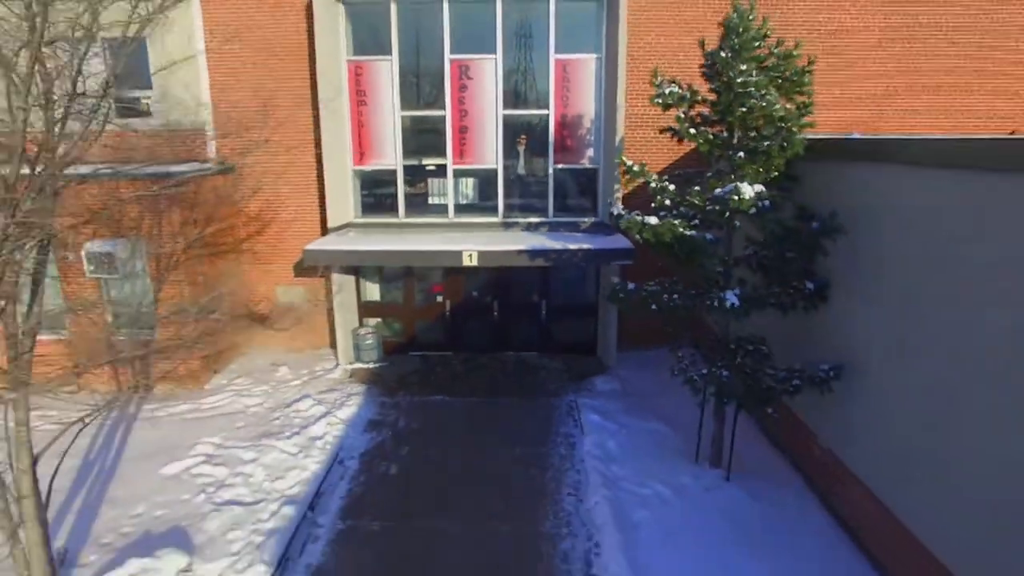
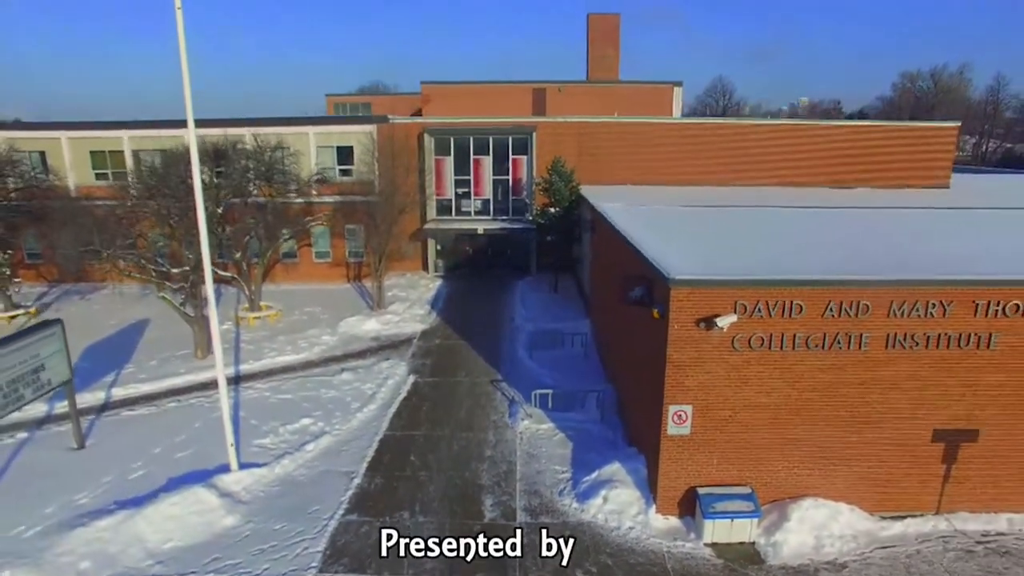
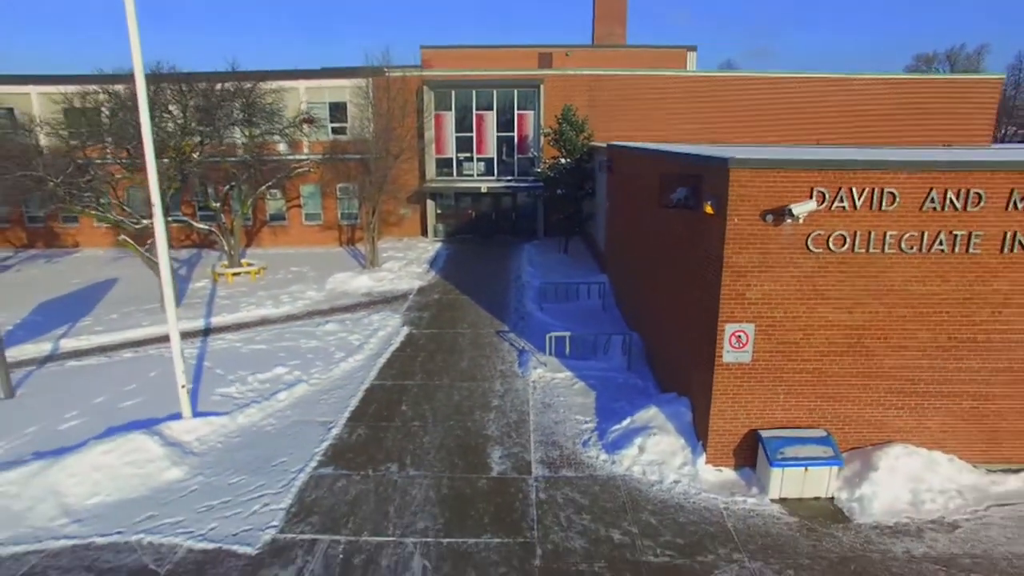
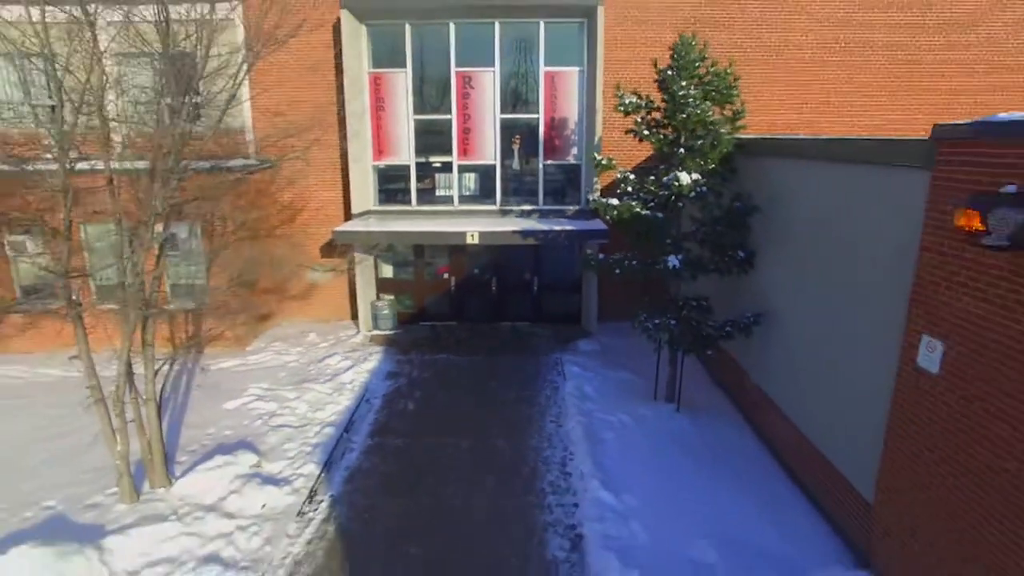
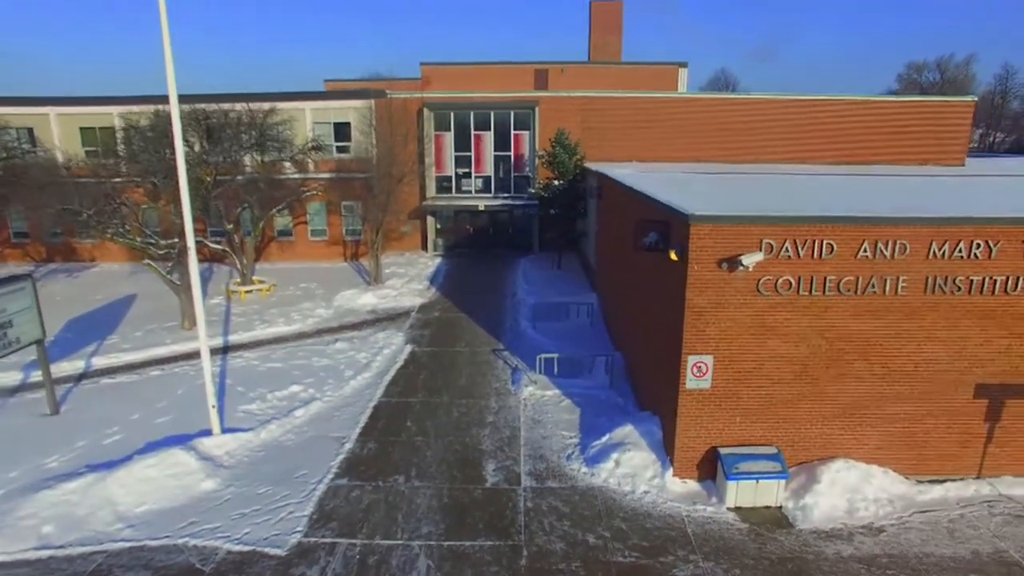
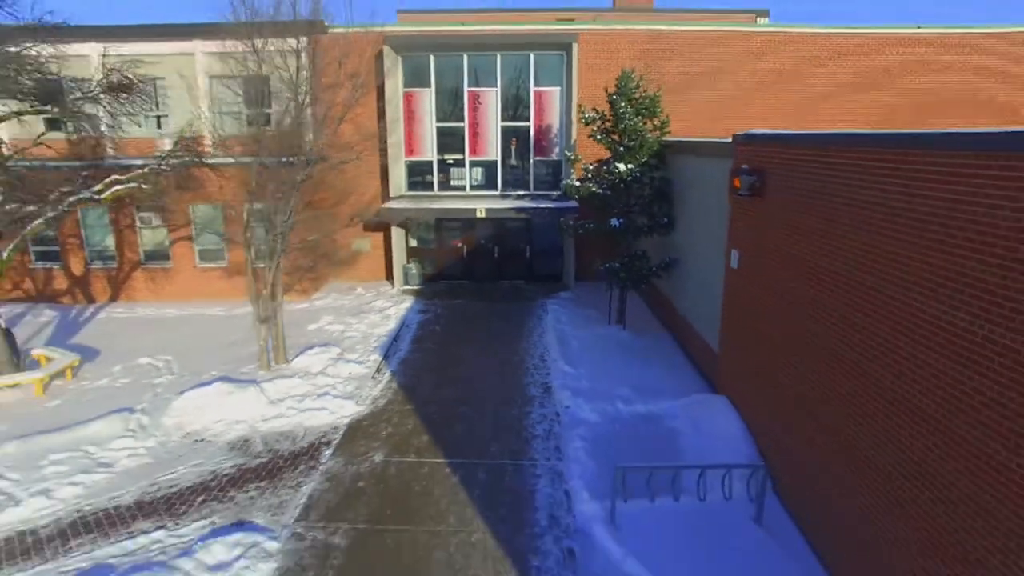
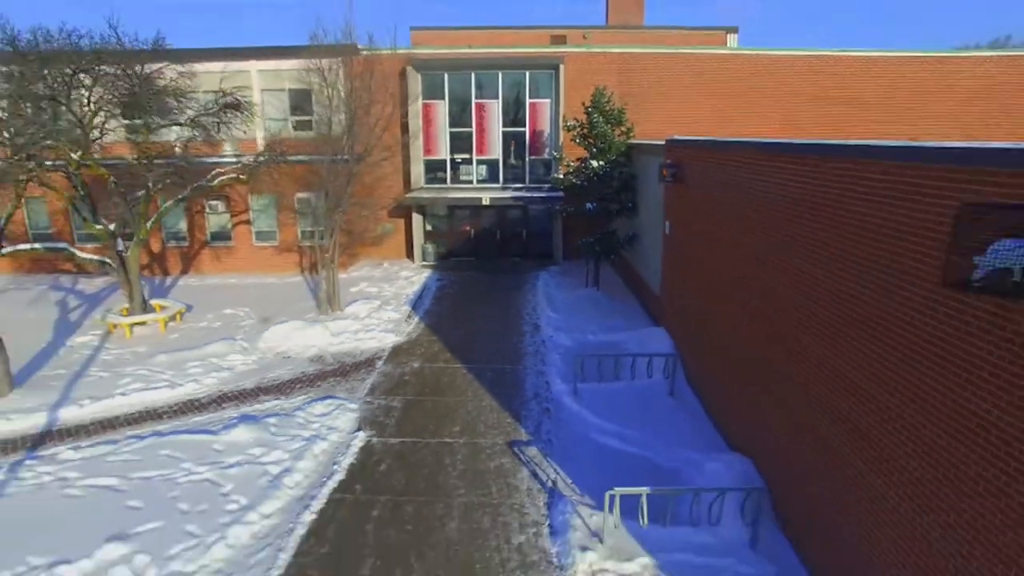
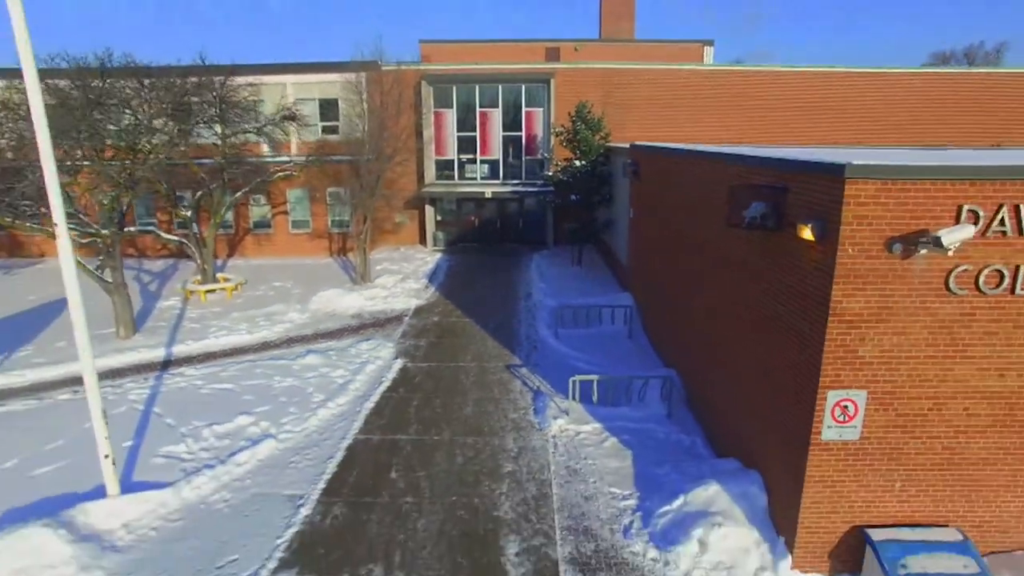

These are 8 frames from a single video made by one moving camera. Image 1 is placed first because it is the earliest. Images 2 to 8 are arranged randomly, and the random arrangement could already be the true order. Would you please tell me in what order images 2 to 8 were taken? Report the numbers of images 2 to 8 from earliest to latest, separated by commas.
4, 6, 7, 8, 3, 5, 2
